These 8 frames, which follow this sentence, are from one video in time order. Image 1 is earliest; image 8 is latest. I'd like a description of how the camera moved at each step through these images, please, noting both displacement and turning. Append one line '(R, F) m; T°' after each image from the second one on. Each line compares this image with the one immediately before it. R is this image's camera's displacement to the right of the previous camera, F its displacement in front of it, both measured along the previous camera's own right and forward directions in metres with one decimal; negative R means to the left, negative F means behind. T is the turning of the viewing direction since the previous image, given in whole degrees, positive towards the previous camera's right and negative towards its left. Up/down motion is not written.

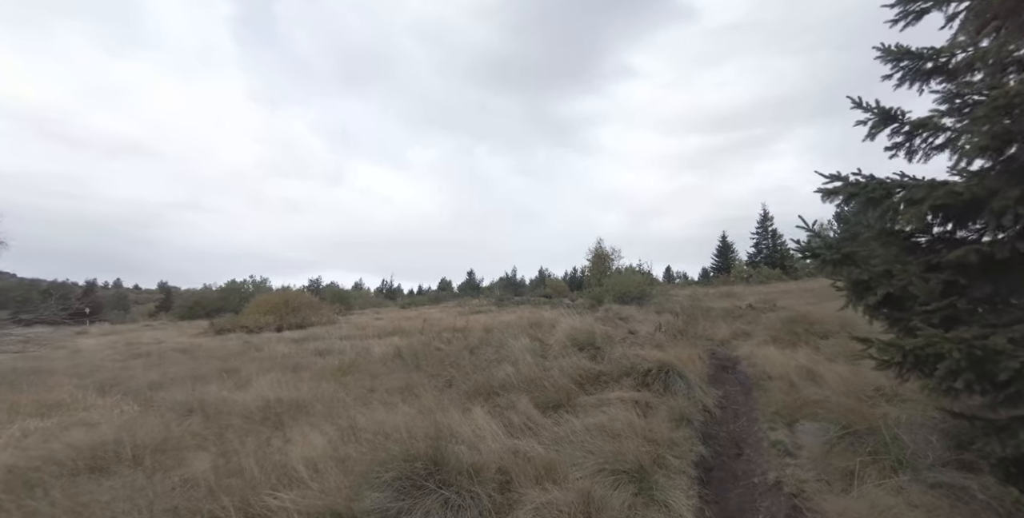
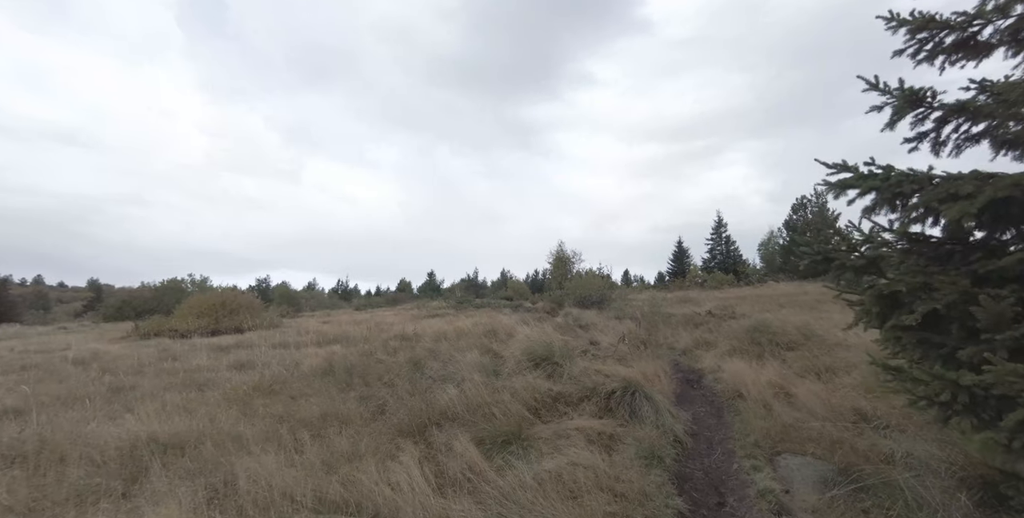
(+0.2, +1.0) m; +5°
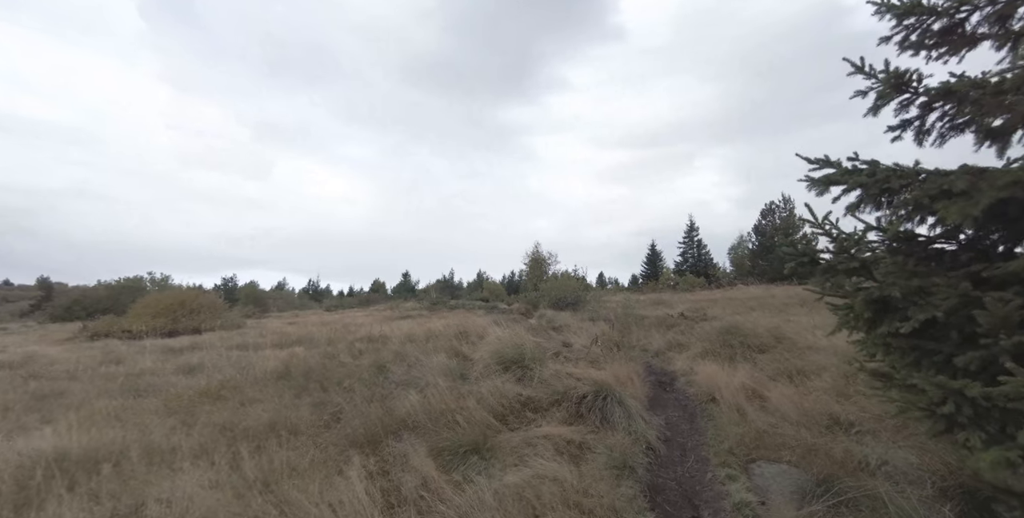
(+0.1, +0.3) m; +3°
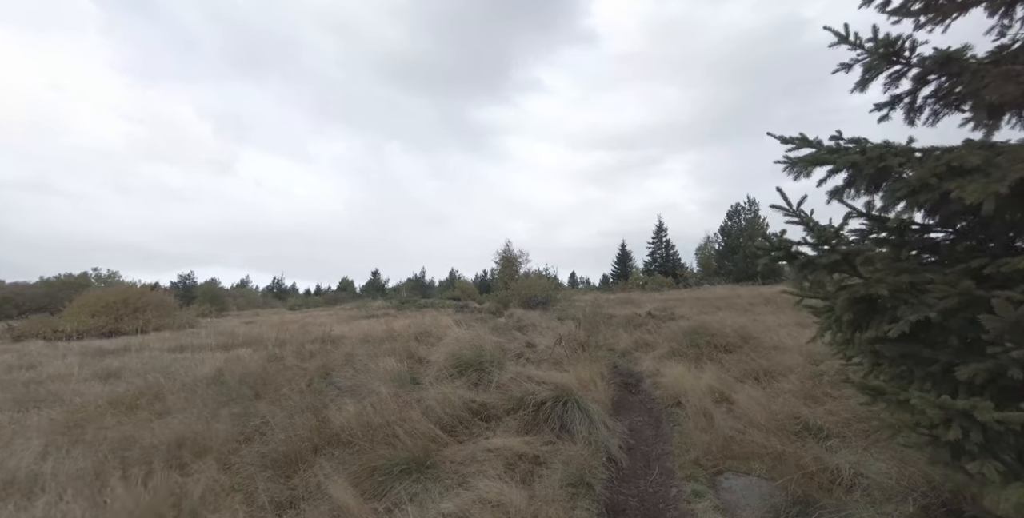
(+0.3, +0.5) m; +4°
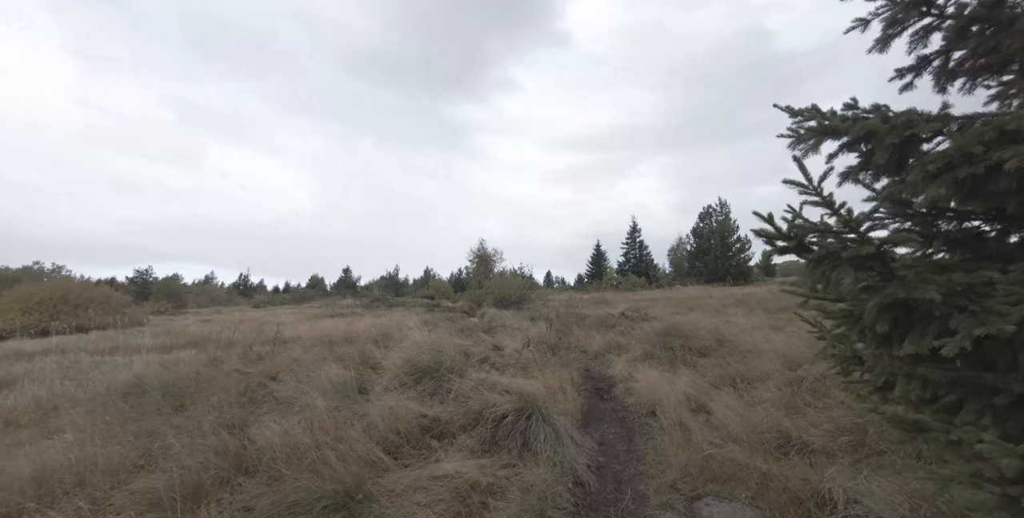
(+0.2, +0.6) m; +3°
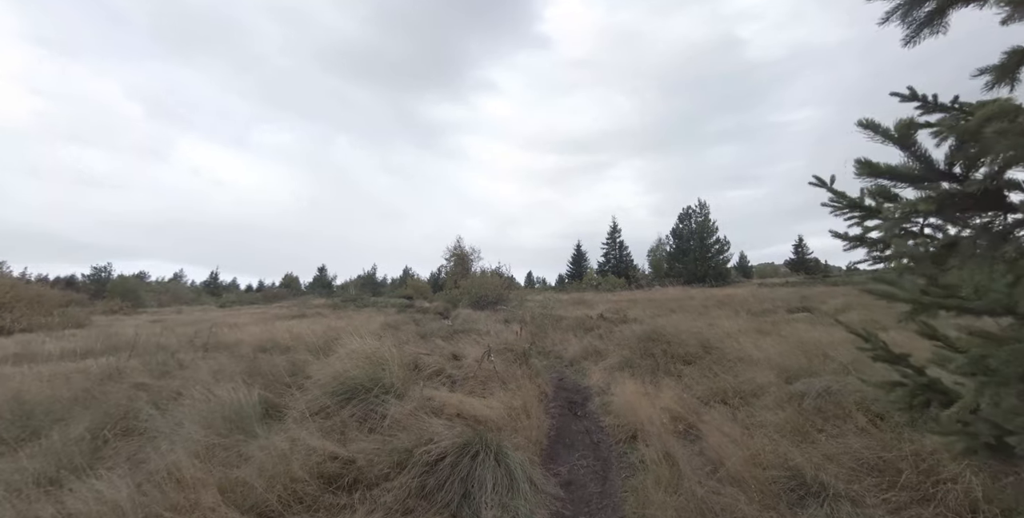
(+0.4, +1.2) m; +2°
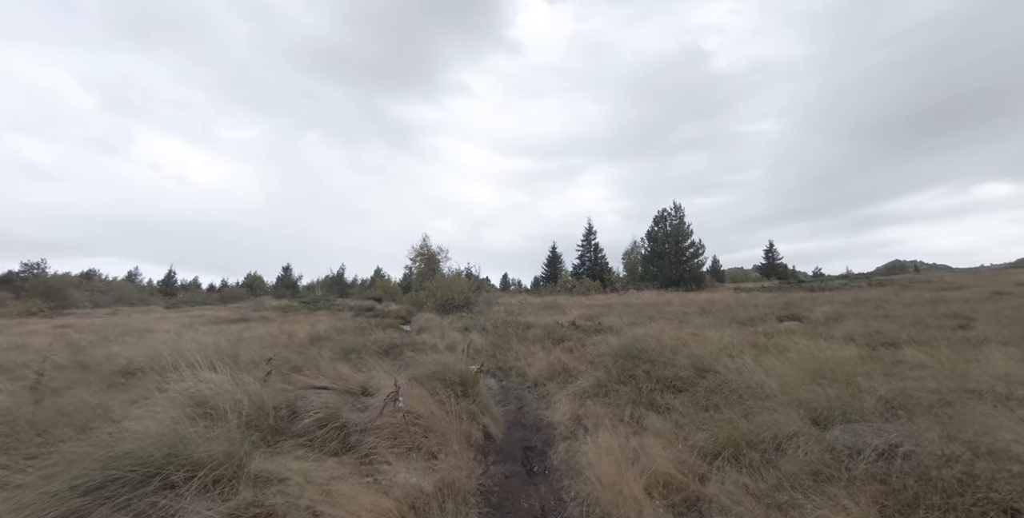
(+0.6, +2.2) m; +3°
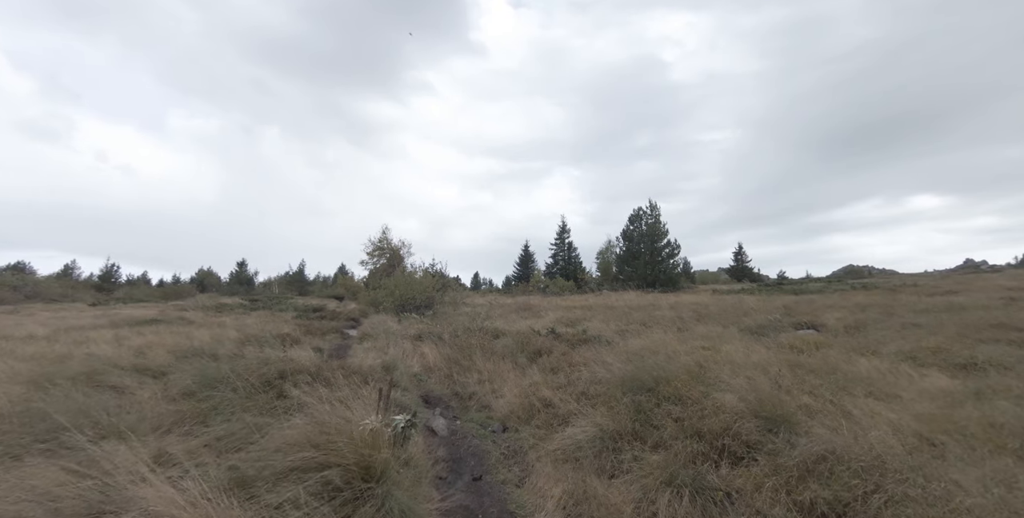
(+0.2, +3.3) m; +4°
